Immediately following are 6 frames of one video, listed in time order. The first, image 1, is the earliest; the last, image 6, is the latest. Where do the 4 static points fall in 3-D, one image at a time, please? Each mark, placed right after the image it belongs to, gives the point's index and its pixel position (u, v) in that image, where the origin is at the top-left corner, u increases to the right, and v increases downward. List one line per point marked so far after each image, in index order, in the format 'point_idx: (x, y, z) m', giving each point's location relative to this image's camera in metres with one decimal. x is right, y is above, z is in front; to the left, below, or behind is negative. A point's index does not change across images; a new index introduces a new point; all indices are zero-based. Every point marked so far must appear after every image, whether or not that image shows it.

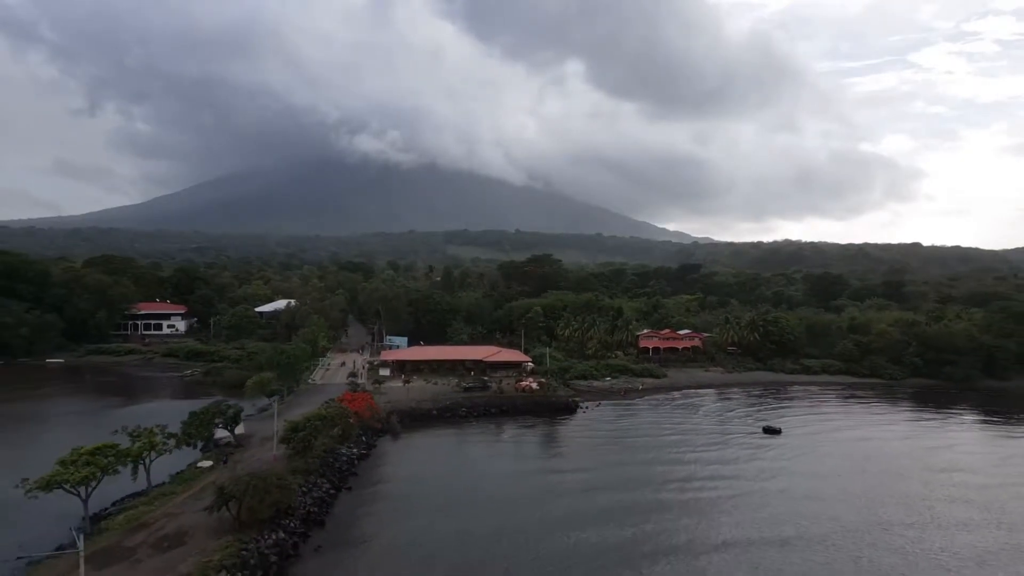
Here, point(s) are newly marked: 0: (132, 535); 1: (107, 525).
0: (-10.4, -6.7, +17.4) m
1: (-11.6, -6.8, +18.1) m
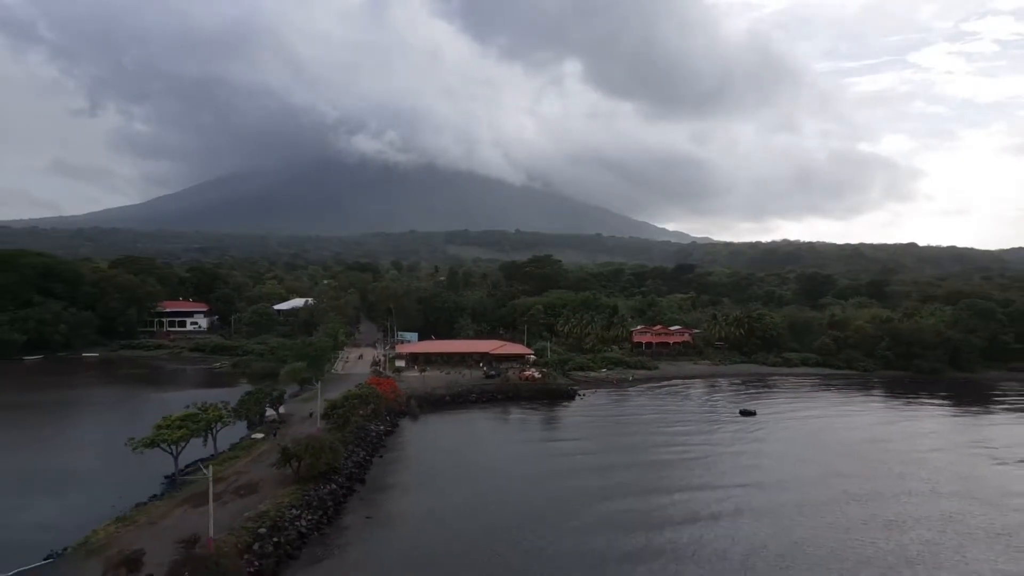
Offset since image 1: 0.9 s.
0: (-10.1, -6.6, +21.5) m
1: (-11.3, -6.7, +22.2) m
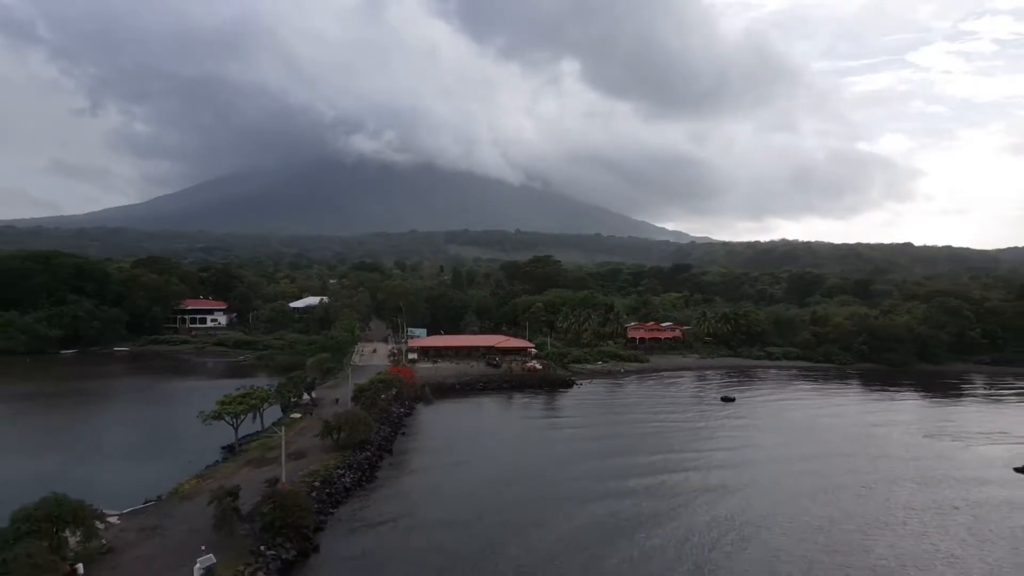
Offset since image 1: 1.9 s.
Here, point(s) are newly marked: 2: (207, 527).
0: (-9.9, -6.6, +25.6) m
1: (-11.0, -6.7, +26.3) m
2: (-8.6, -6.7, +17.9) m
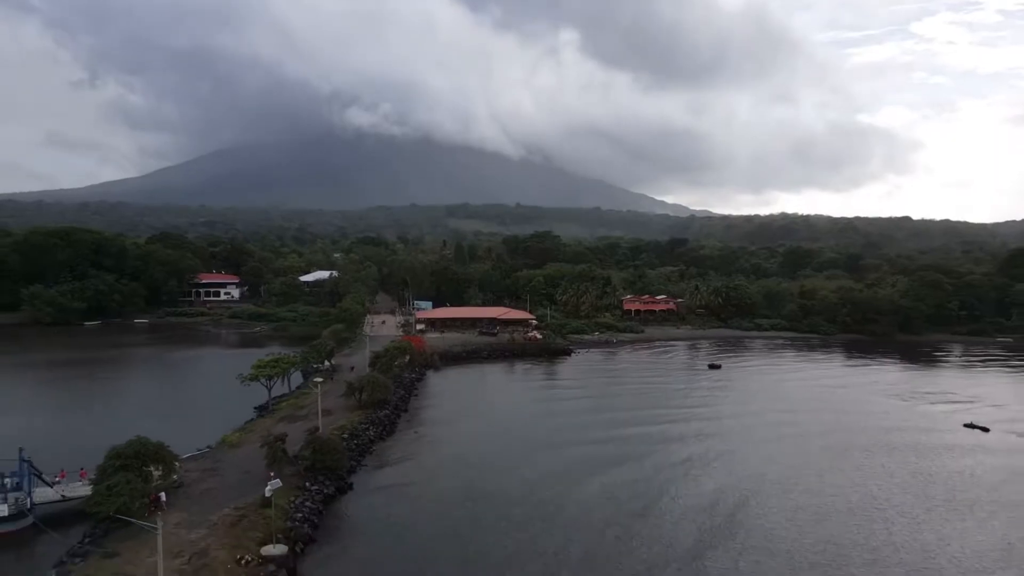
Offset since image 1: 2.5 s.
0: (-9.7, -5.5, +28.8) m
1: (-10.9, -5.6, +29.5) m
2: (-8.4, -5.9, +21.1) m
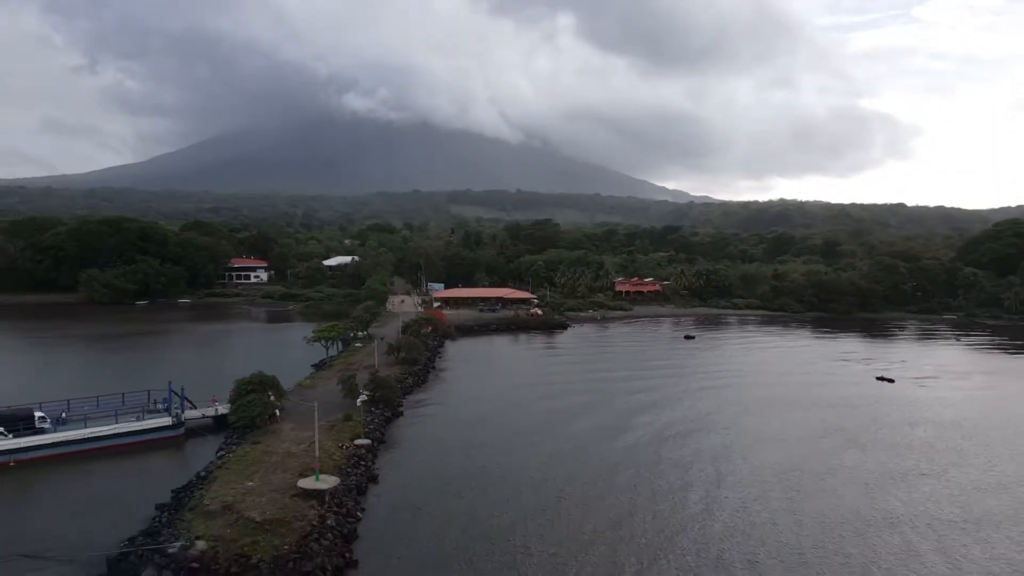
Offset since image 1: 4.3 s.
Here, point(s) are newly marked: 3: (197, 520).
0: (-9.3, -4.4, +36.6) m
1: (-10.5, -4.4, +37.3) m
2: (-8.1, -5.0, +28.9) m
3: (-8.6, -6.3, +17.2) m
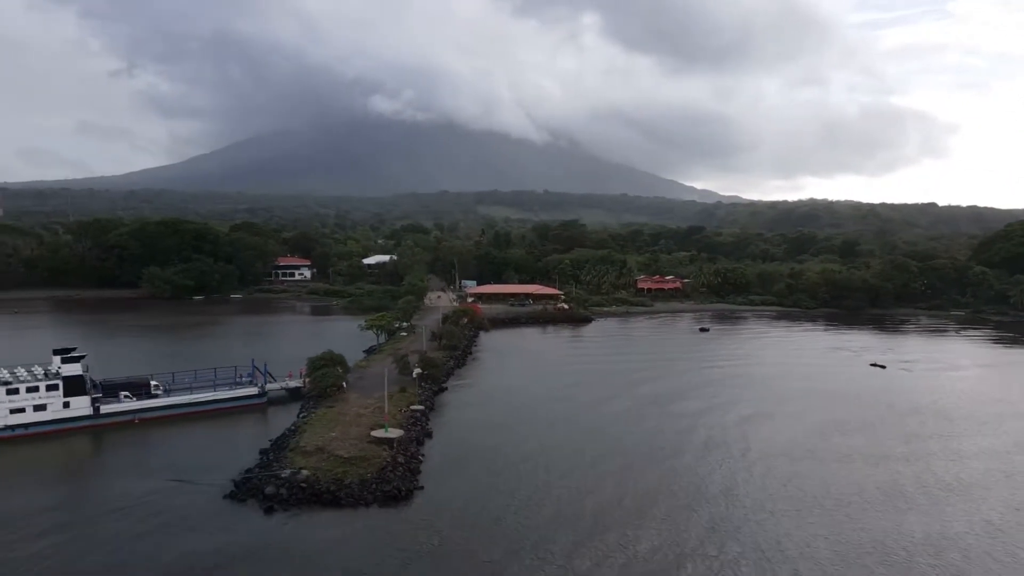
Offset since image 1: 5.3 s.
0: (-7.5, -4.0, +41.5) m
1: (-8.6, -4.1, +42.3) m
2: (-6.5, -4.6, +33.8) m
3: (-7.5, -5.9, +22.2) m
